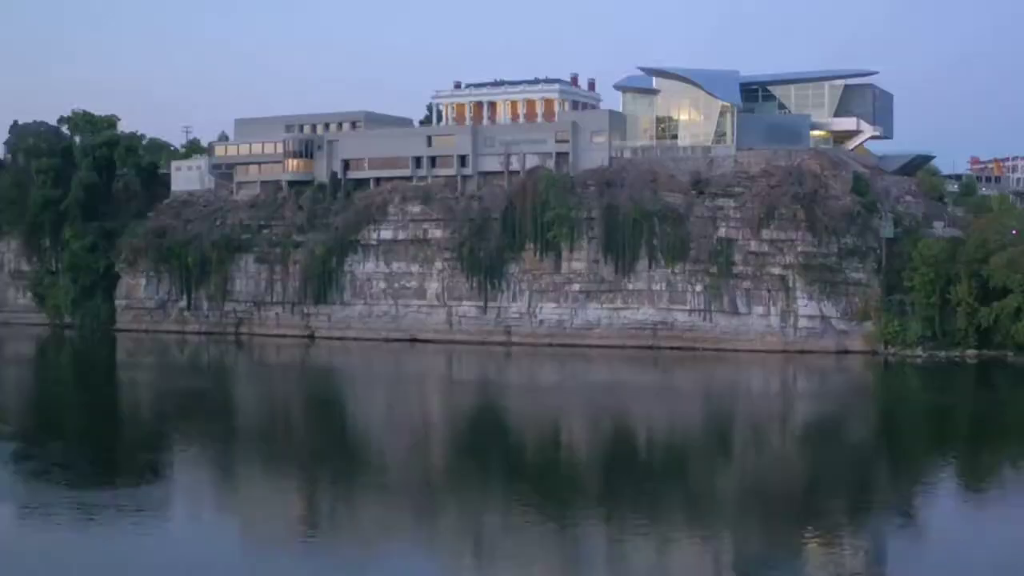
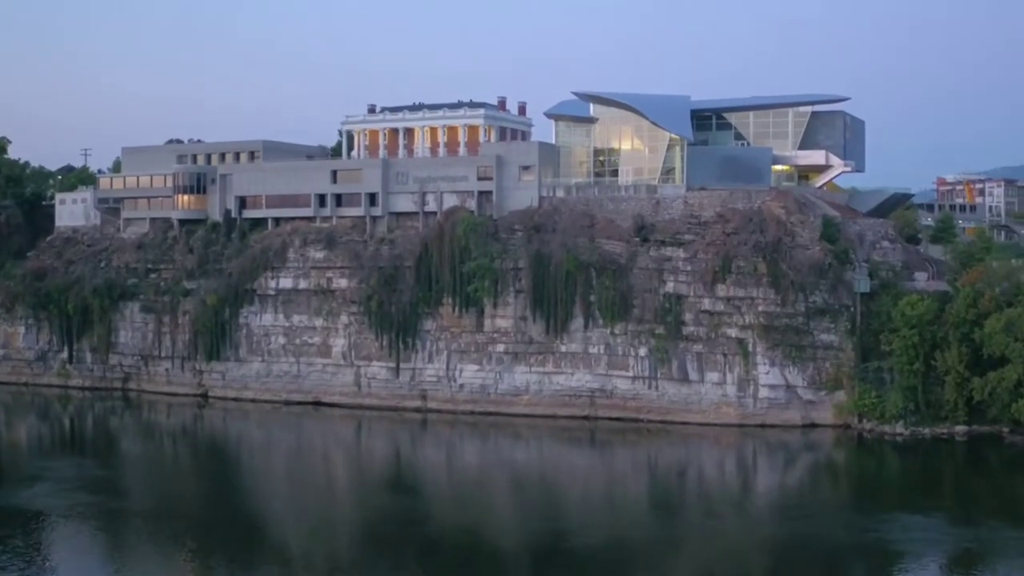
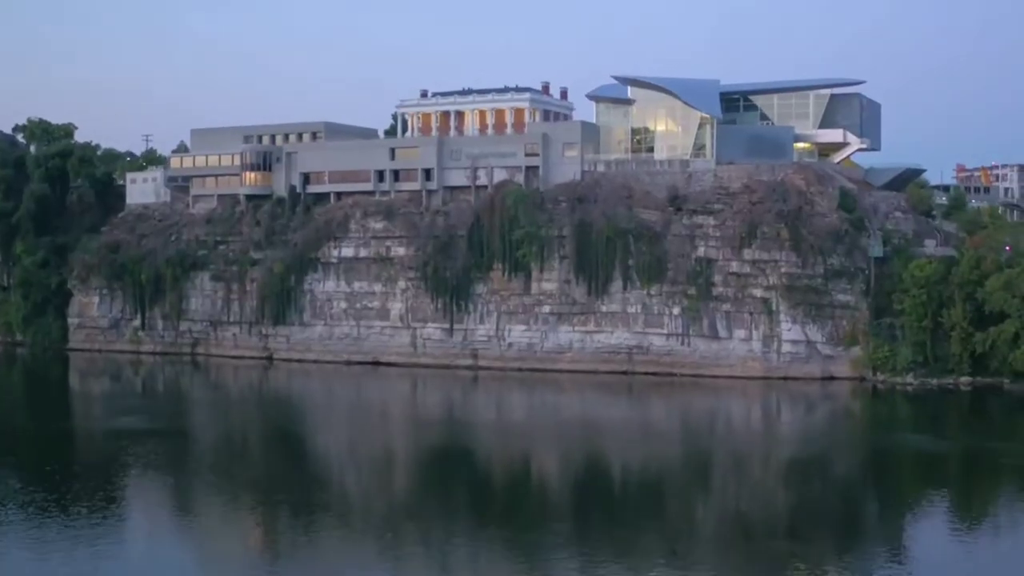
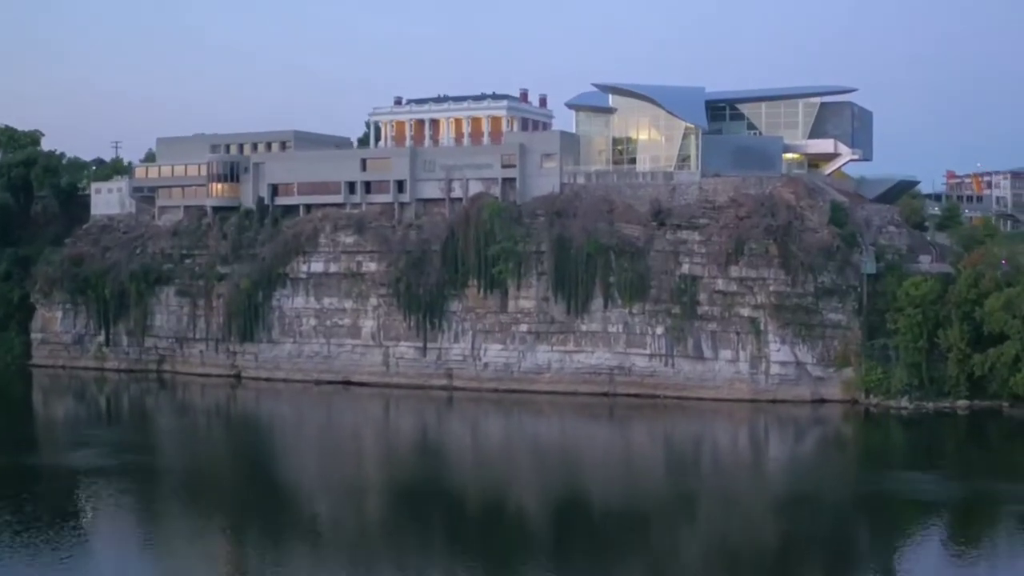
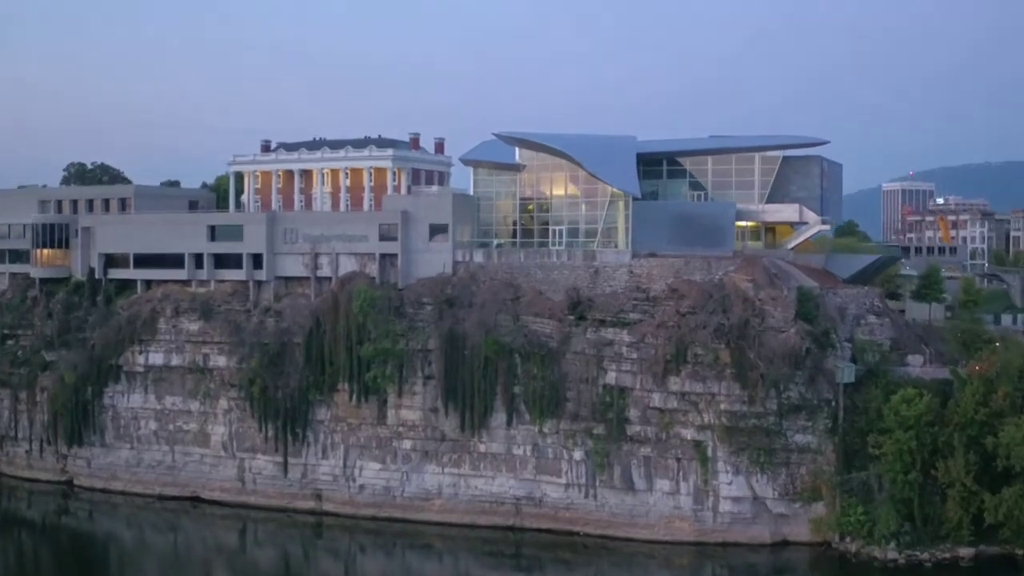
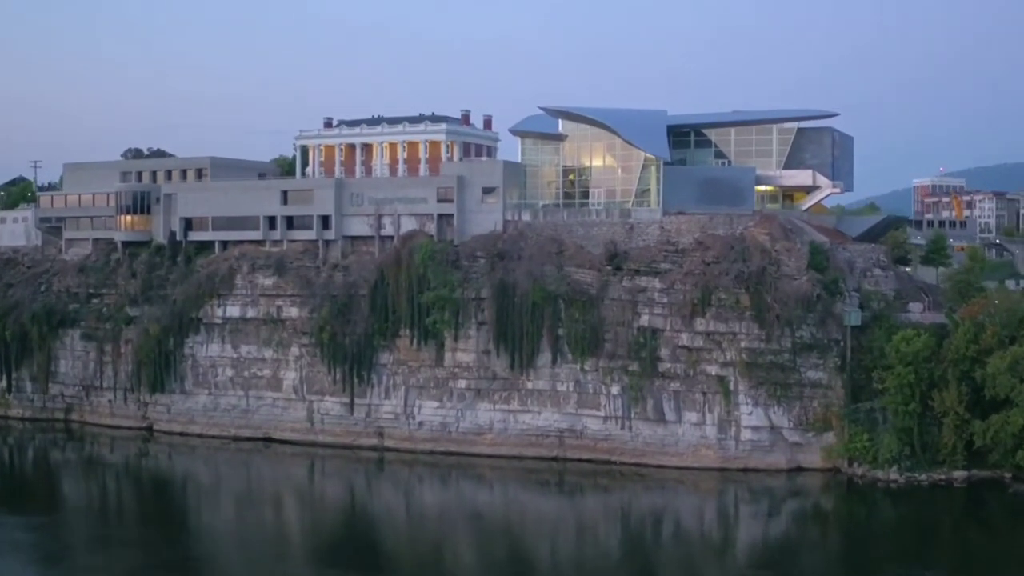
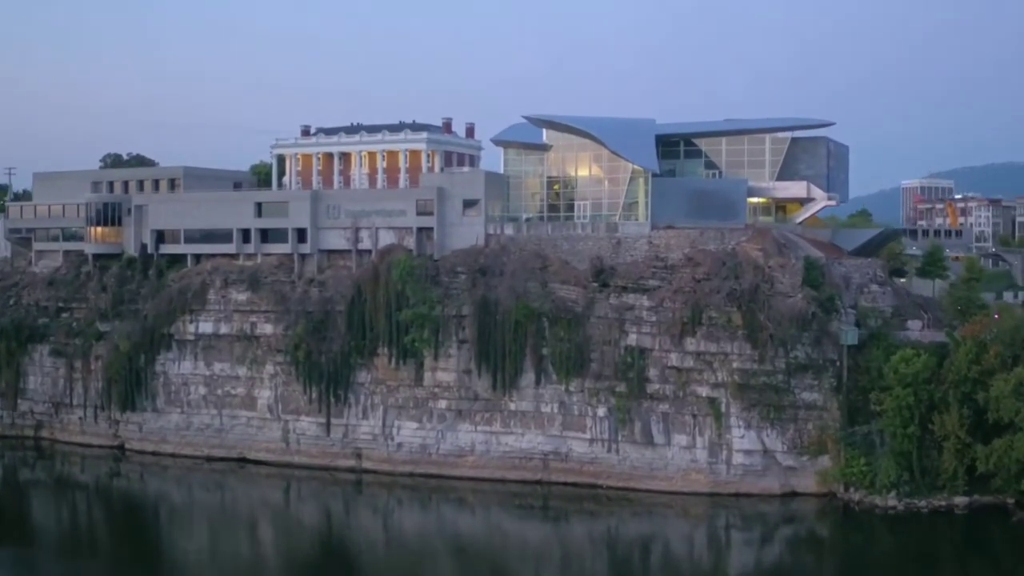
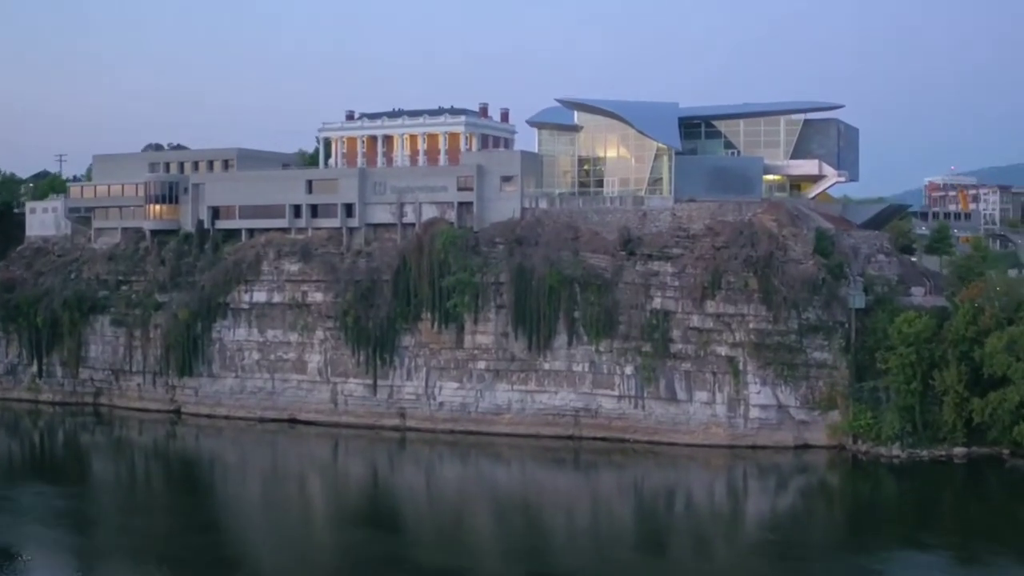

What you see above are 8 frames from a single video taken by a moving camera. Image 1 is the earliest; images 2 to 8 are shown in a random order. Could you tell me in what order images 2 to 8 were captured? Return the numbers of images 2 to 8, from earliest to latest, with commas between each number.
3, 4, 2, 8, 6, 7, 5
